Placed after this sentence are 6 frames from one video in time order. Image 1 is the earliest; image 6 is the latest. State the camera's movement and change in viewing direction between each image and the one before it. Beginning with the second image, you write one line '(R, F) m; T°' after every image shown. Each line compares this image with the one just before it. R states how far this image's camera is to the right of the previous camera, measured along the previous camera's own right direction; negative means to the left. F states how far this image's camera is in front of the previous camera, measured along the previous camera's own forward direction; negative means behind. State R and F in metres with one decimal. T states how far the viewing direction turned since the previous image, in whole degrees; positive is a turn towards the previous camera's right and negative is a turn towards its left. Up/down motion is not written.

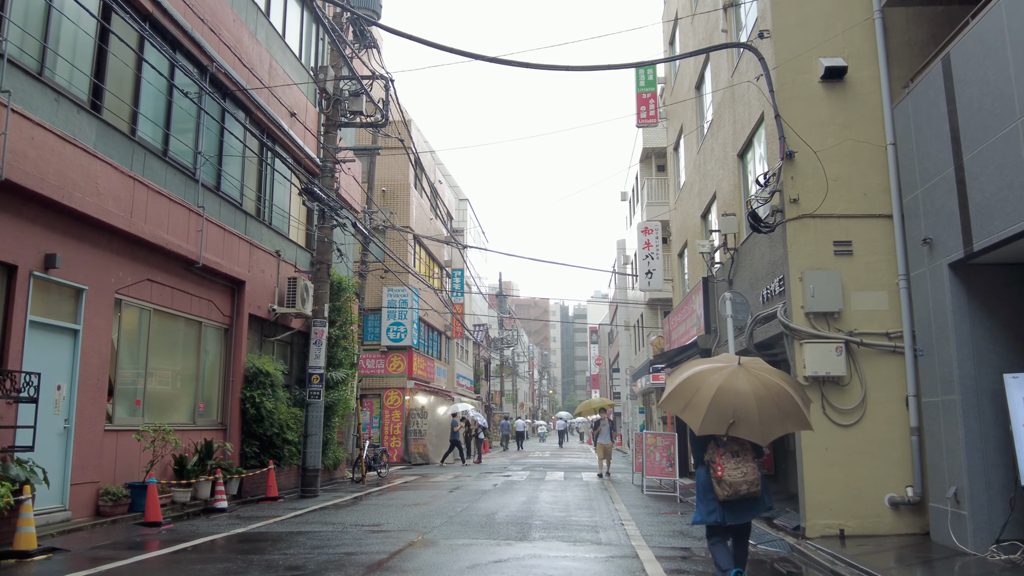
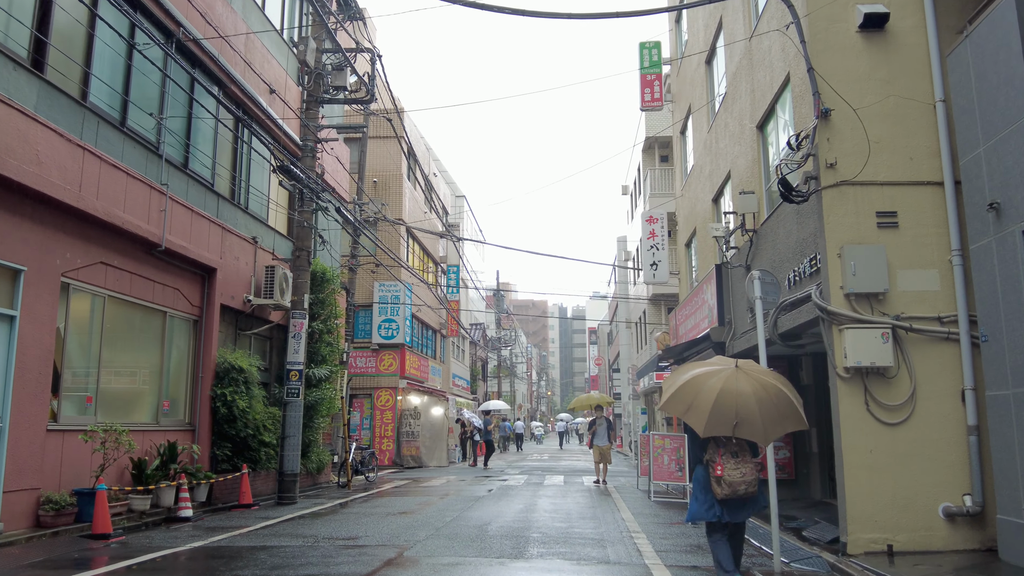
(0.0, +1.2) m; 0°
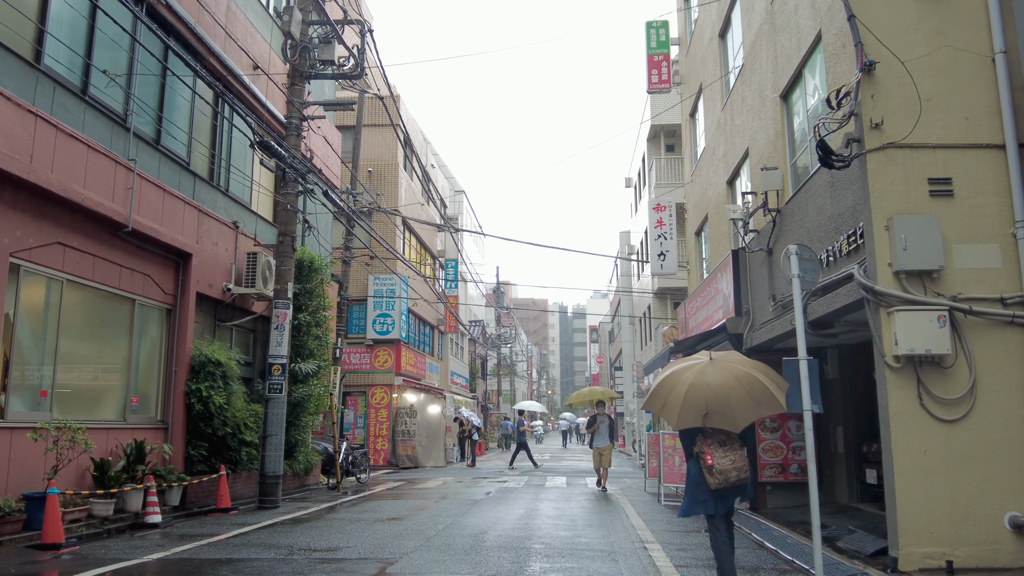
(0.0, +1.0) m; 0°
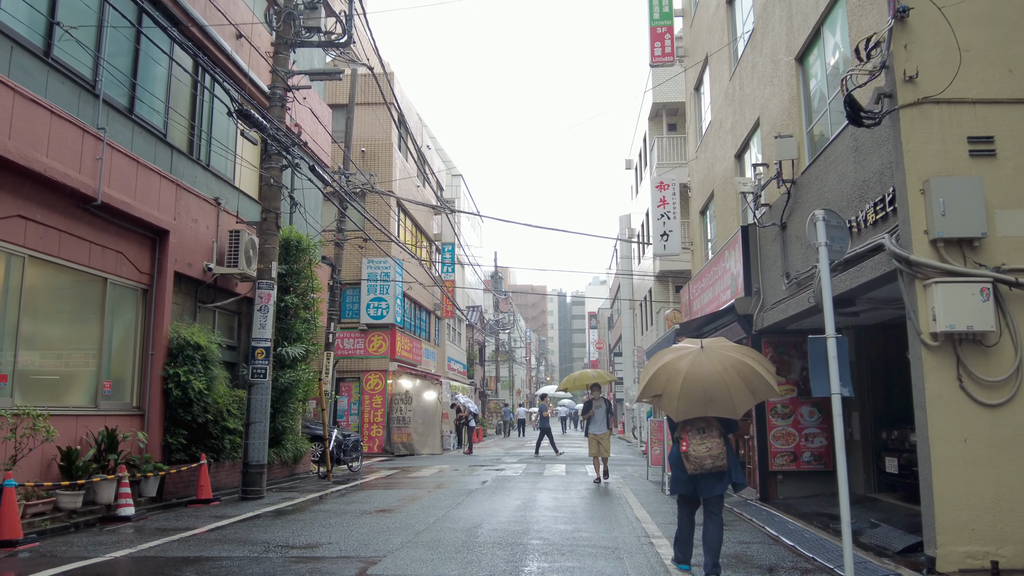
(0.0, +0.7) m; 0°
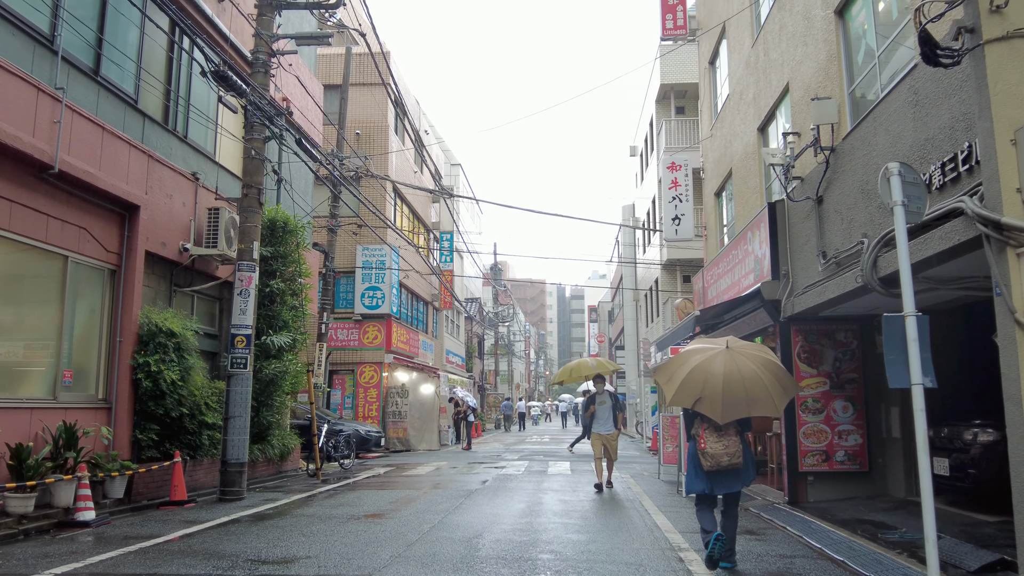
(-0.1, +1.0) m; 0°
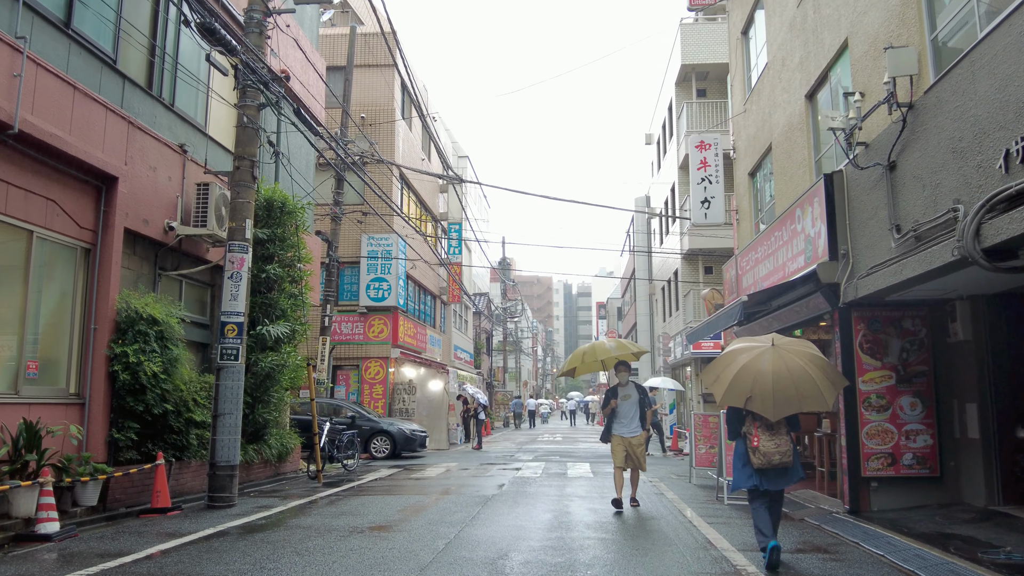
(-0.2, +1.2) m; 0°
